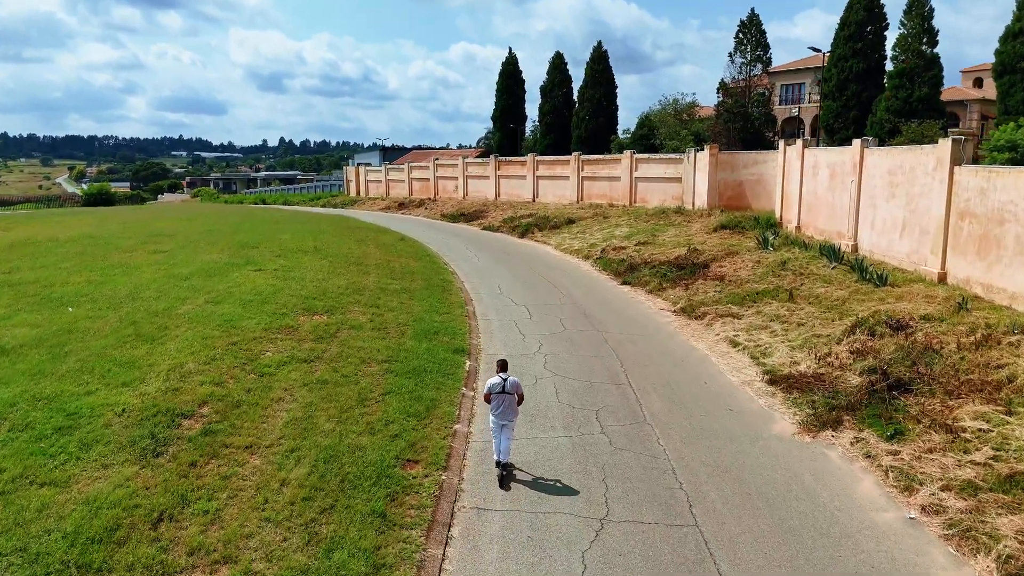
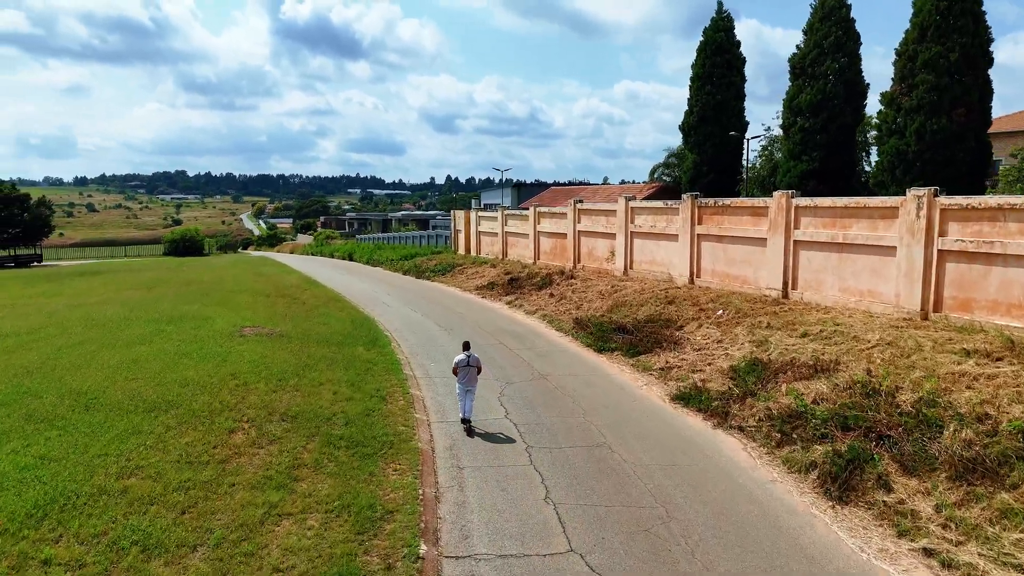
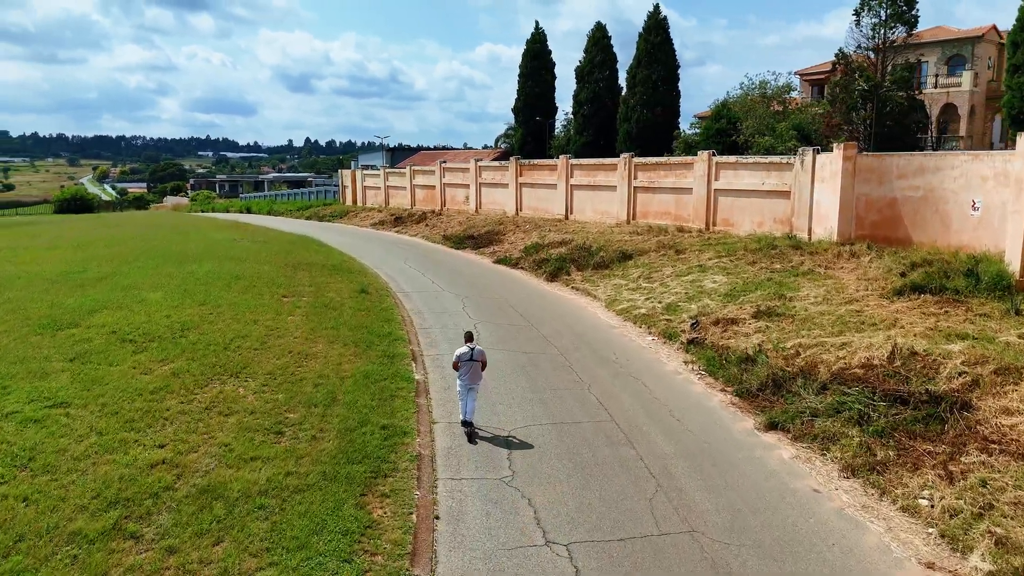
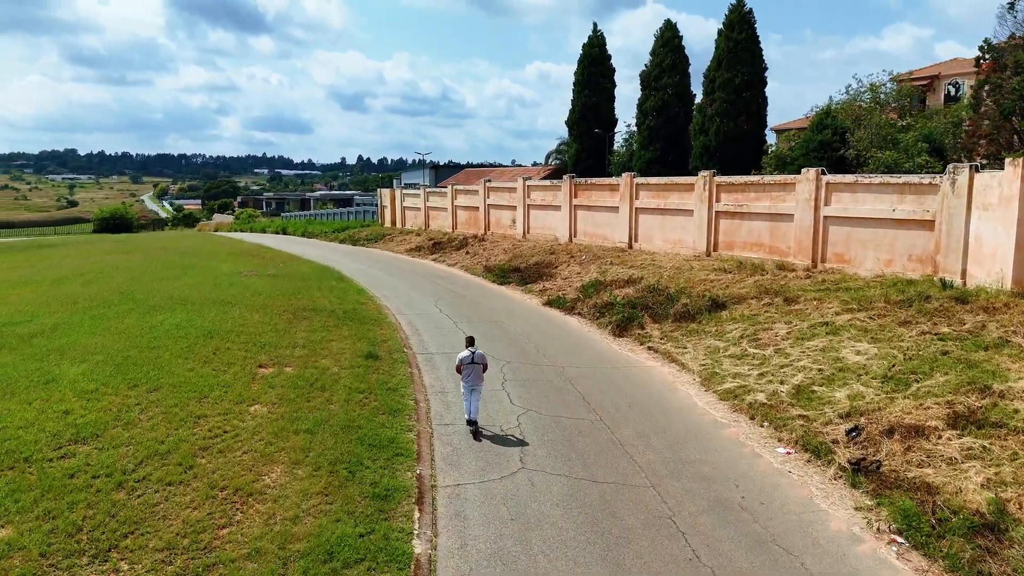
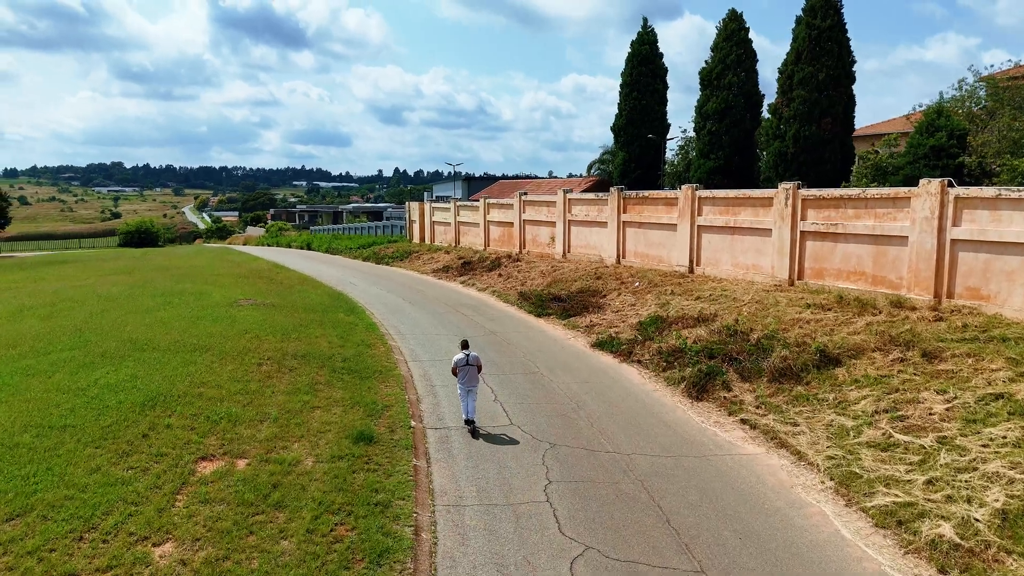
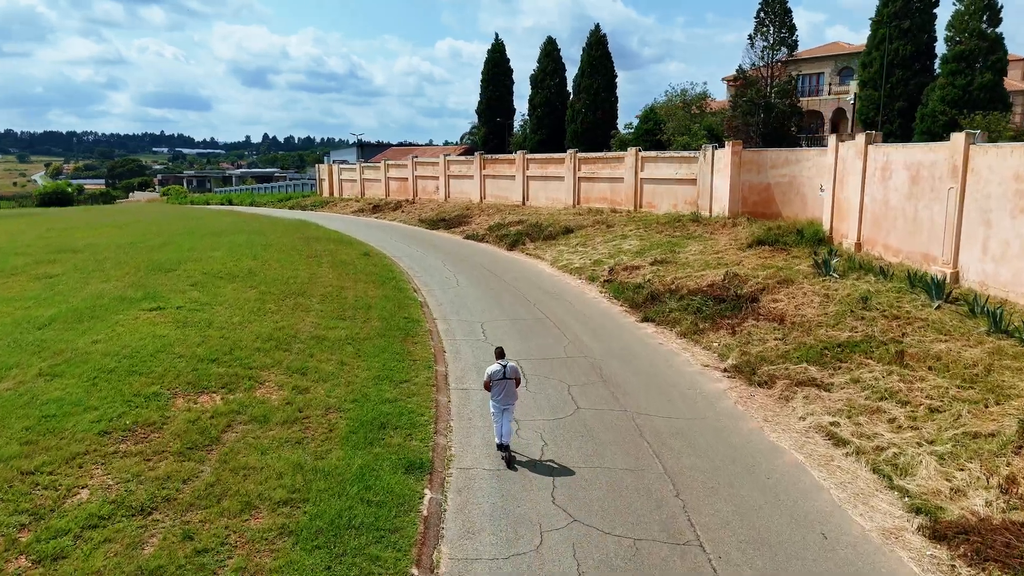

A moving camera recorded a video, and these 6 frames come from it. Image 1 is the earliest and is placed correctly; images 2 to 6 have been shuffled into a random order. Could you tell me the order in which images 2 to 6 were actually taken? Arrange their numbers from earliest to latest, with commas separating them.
6, 3, 4, 5, 2
